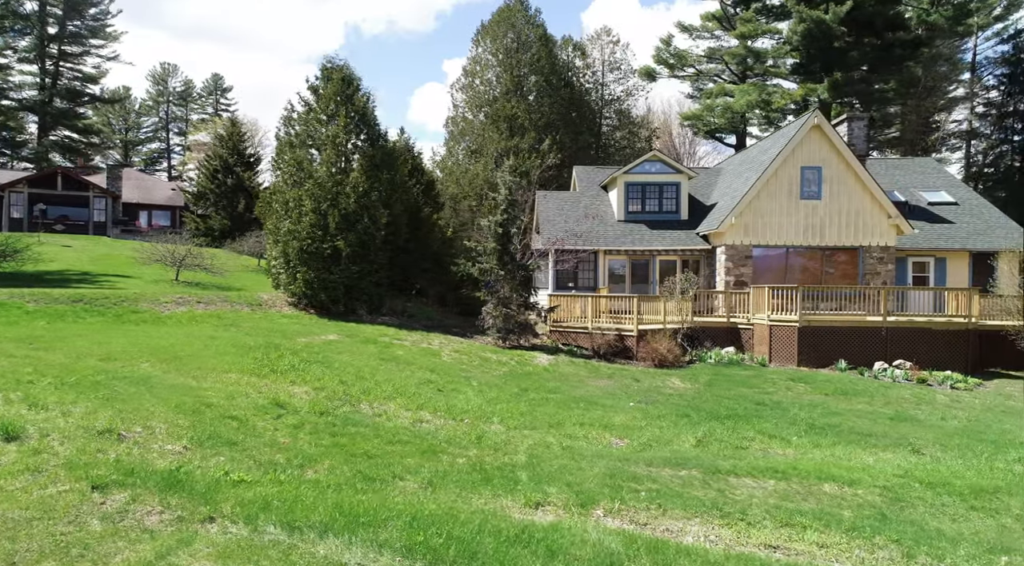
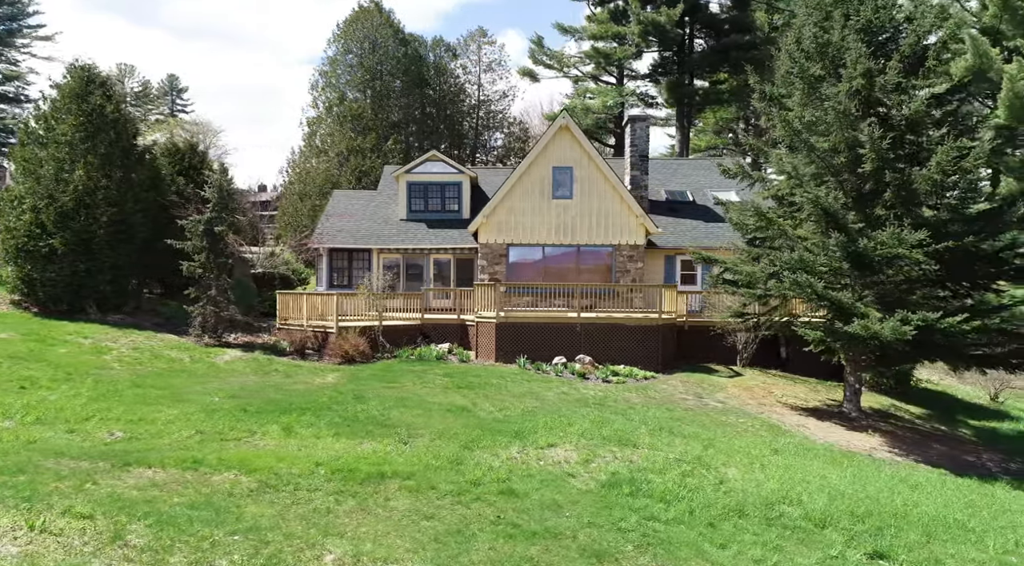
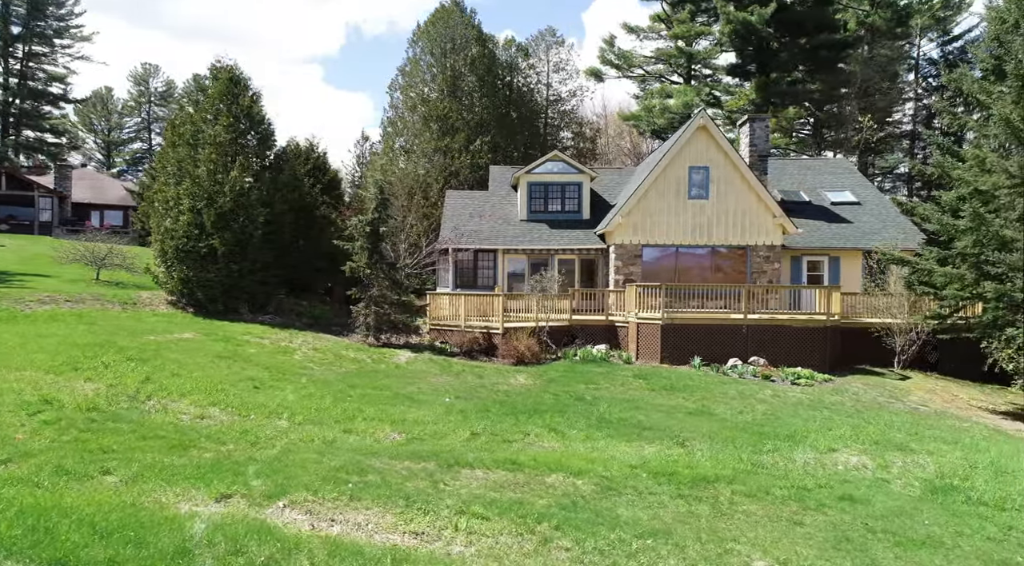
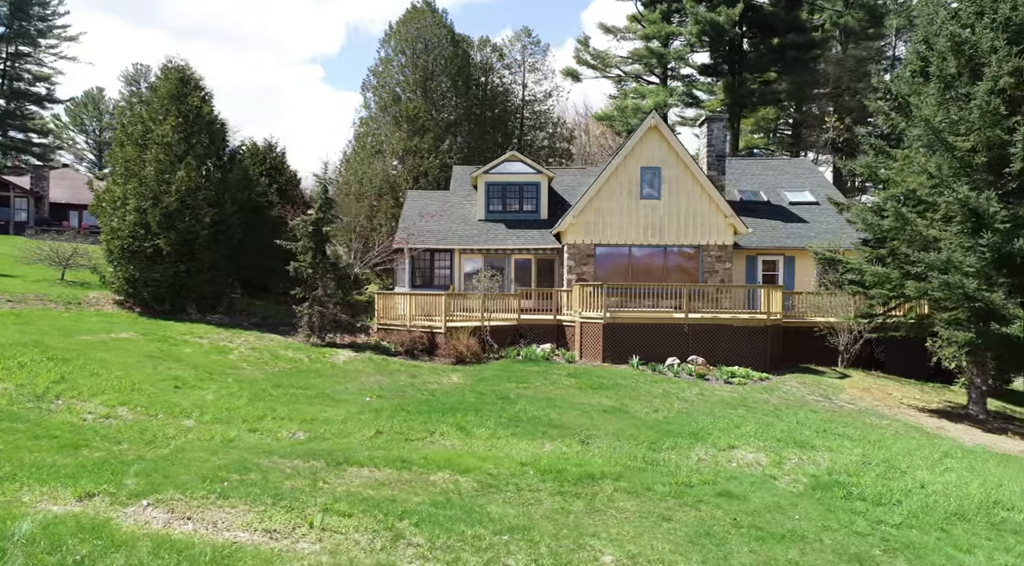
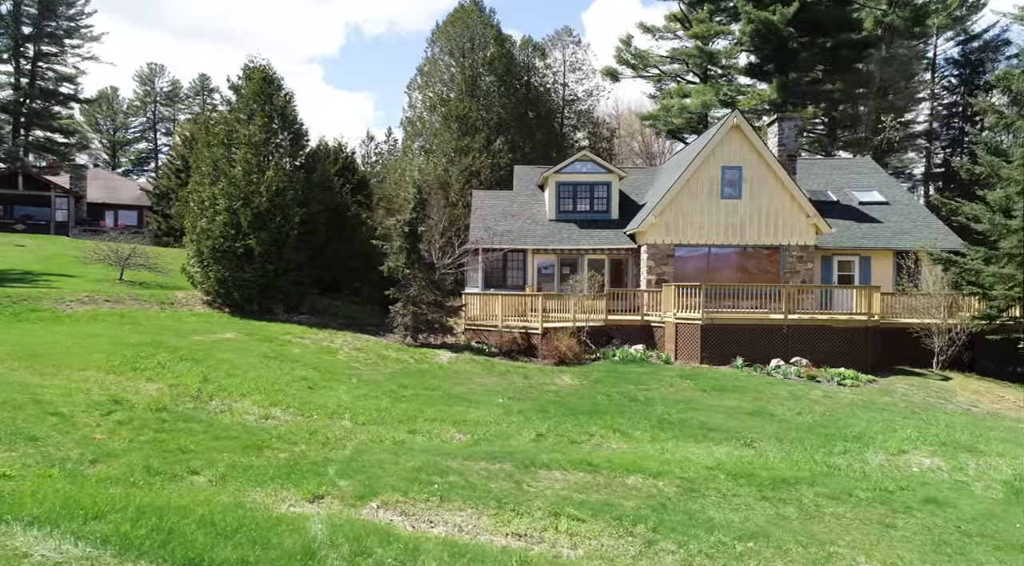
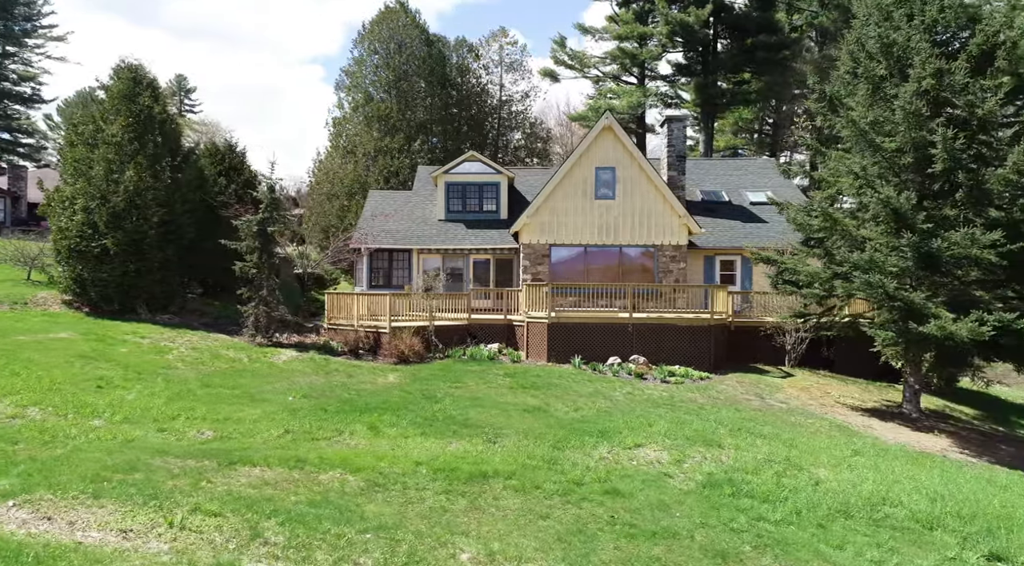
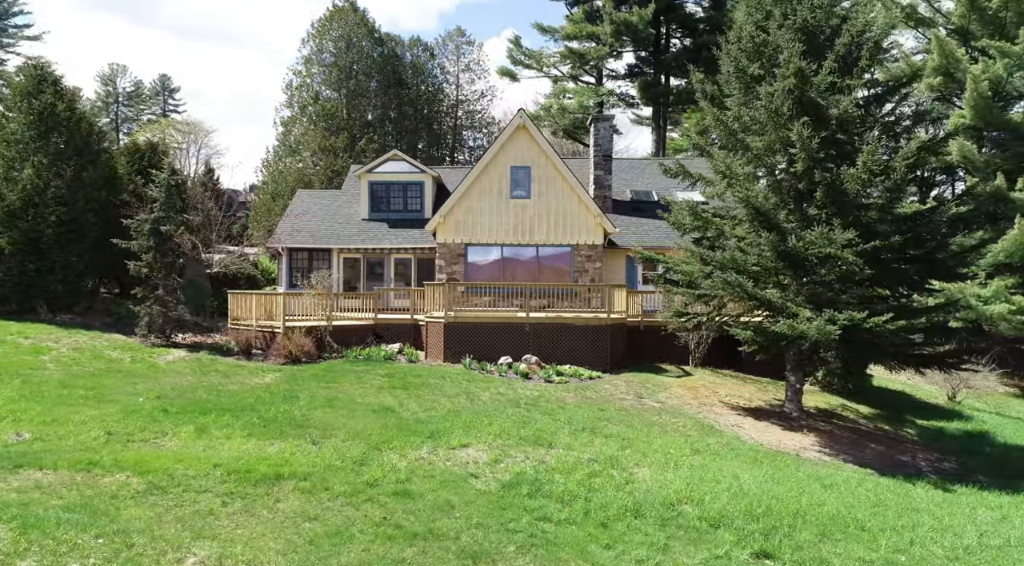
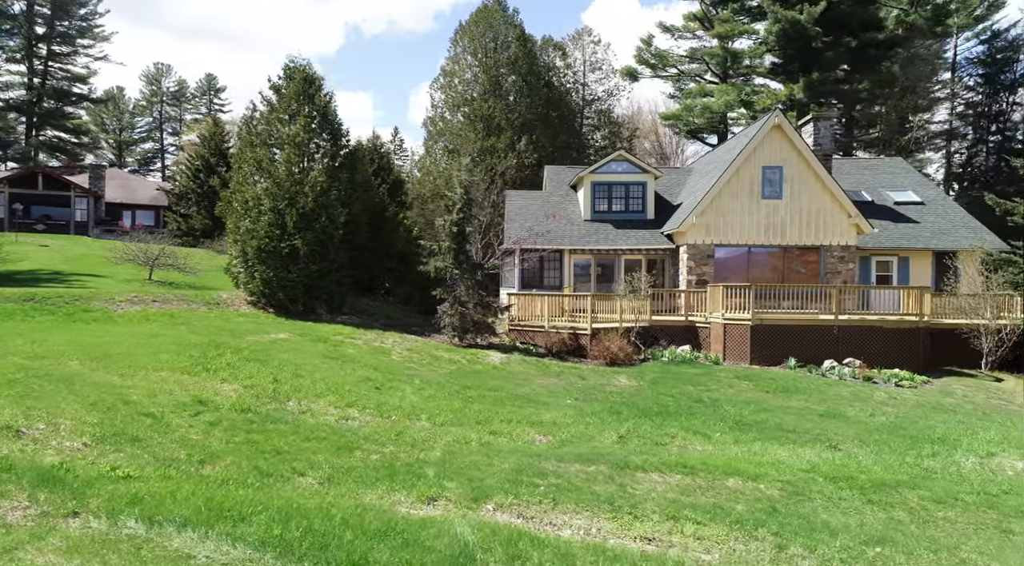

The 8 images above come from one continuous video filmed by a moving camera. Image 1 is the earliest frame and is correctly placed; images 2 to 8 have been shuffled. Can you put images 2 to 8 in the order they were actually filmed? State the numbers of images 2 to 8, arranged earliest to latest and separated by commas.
8, 5, 3, 4, 6, 2, 7
